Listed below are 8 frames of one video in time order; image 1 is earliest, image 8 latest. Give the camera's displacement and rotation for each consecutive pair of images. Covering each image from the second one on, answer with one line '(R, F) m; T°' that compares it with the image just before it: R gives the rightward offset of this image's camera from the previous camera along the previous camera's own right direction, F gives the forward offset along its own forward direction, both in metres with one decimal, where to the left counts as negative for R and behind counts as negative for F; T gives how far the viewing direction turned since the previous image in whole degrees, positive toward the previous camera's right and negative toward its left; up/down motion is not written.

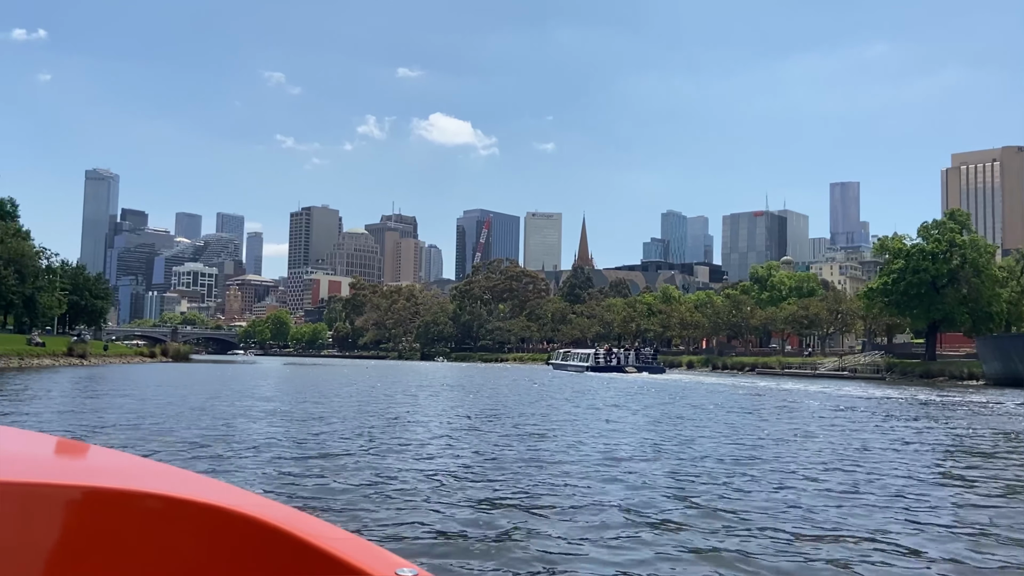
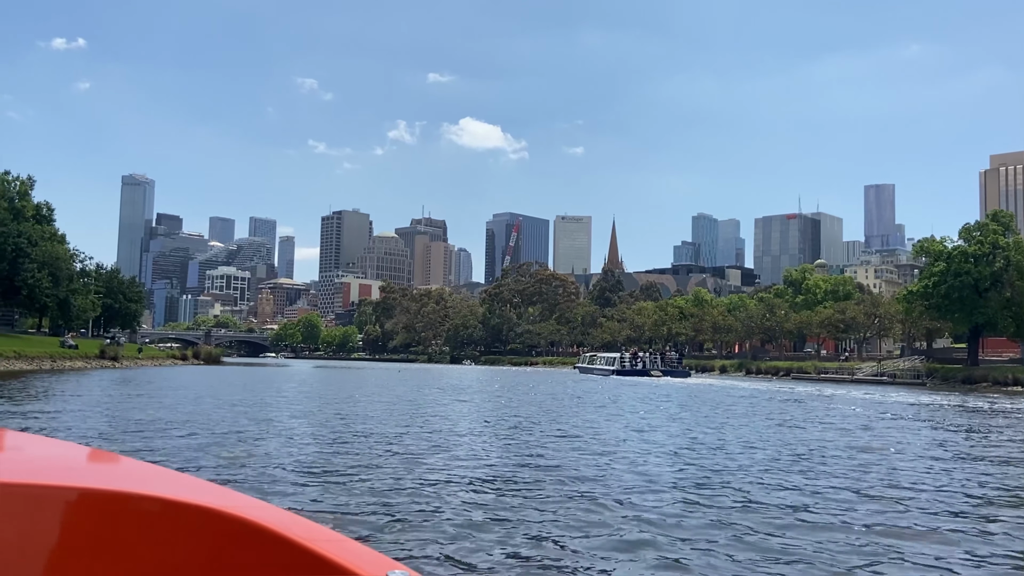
(0.0, +0.3) m; -2°
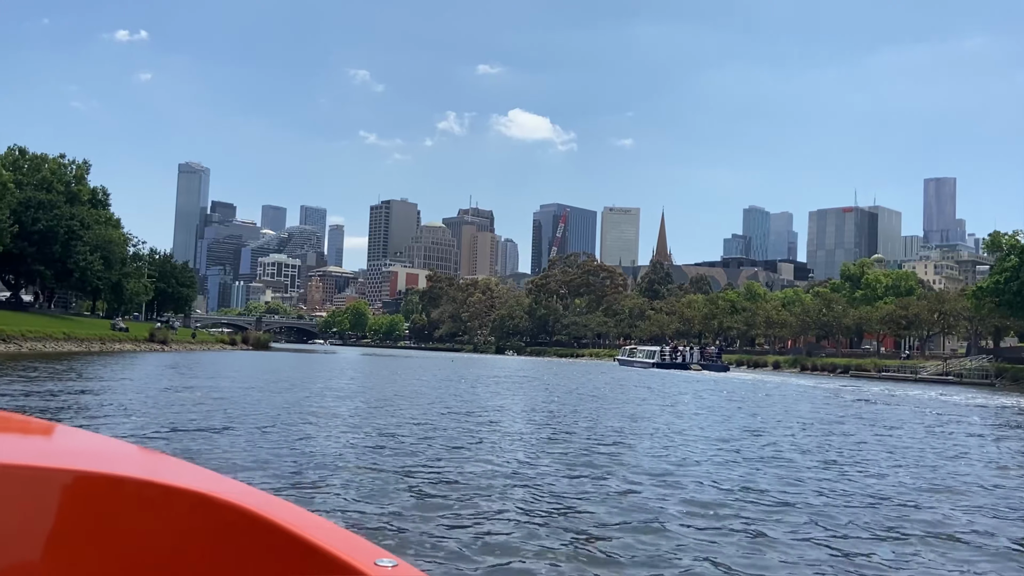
(-0.1, +0.6) m; -3°
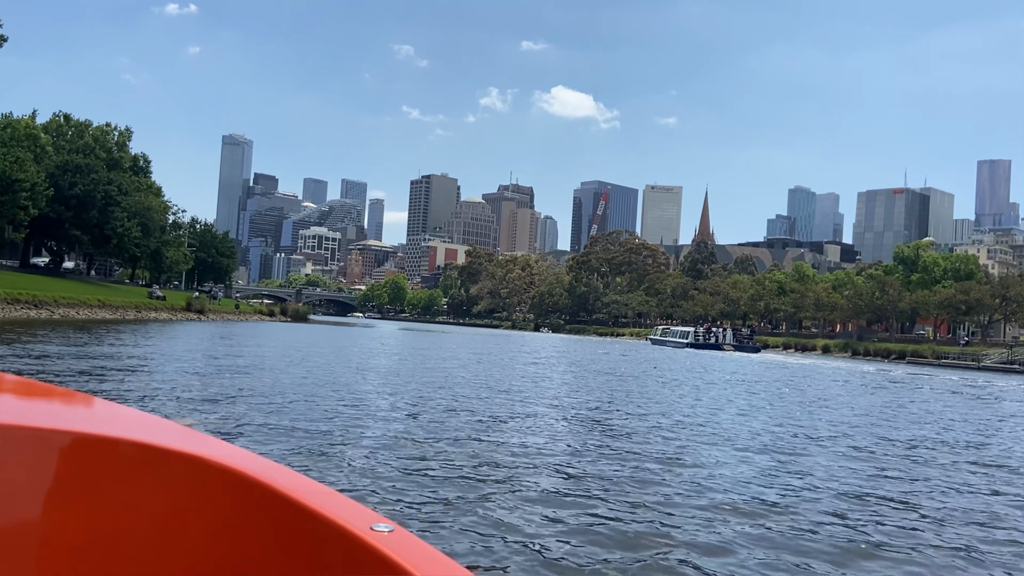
(-0.2, +0.9) m; -3°
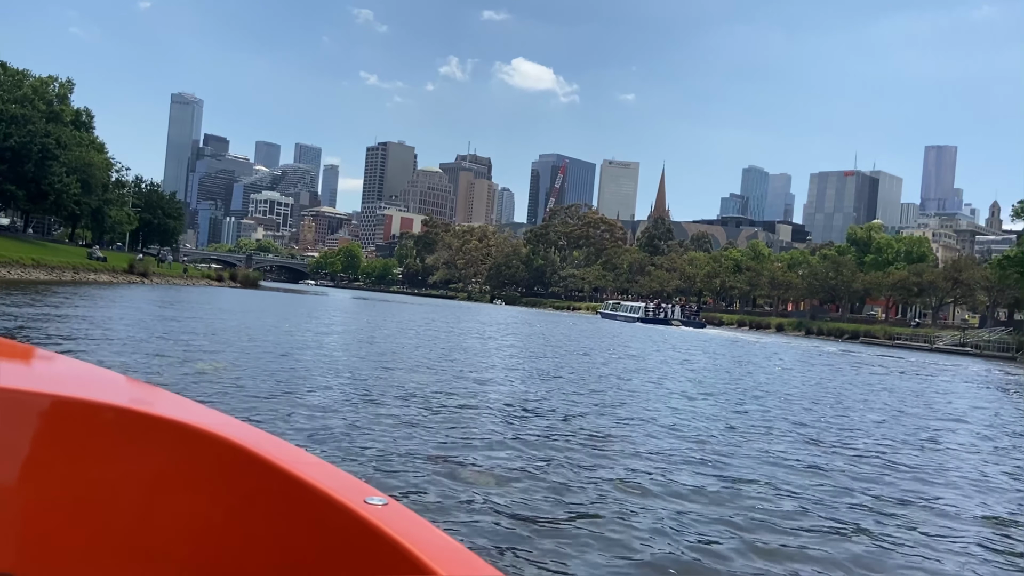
(-0.2, +0.6) m; +3°
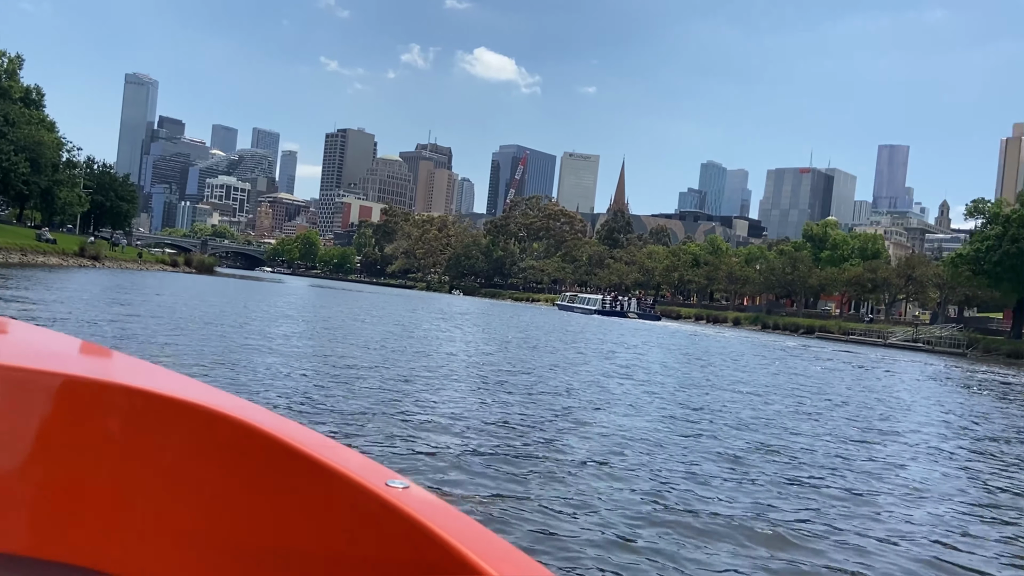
(-0.2, +0.2) m; +3°
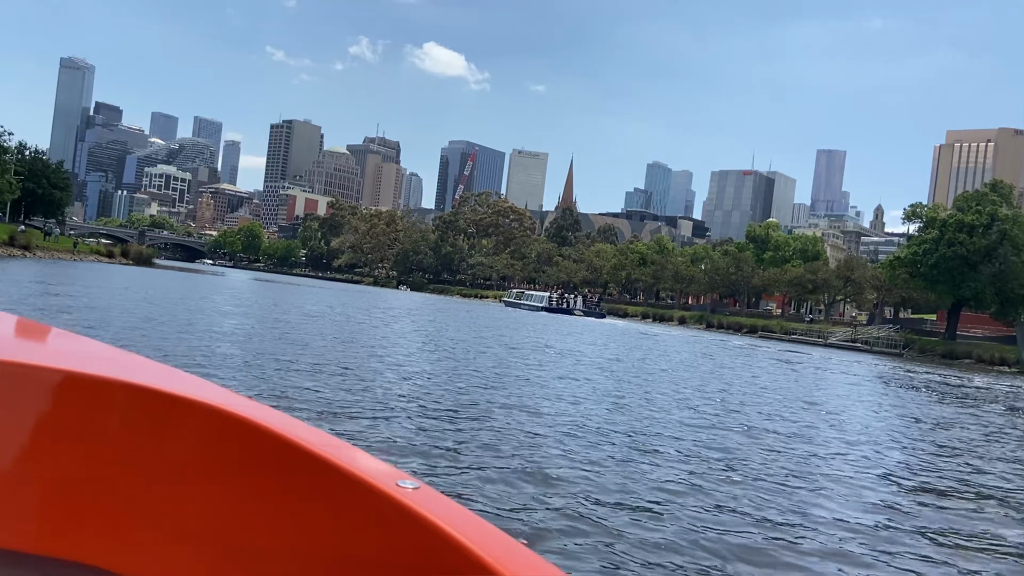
(-0.1, +0.1) m; +4°
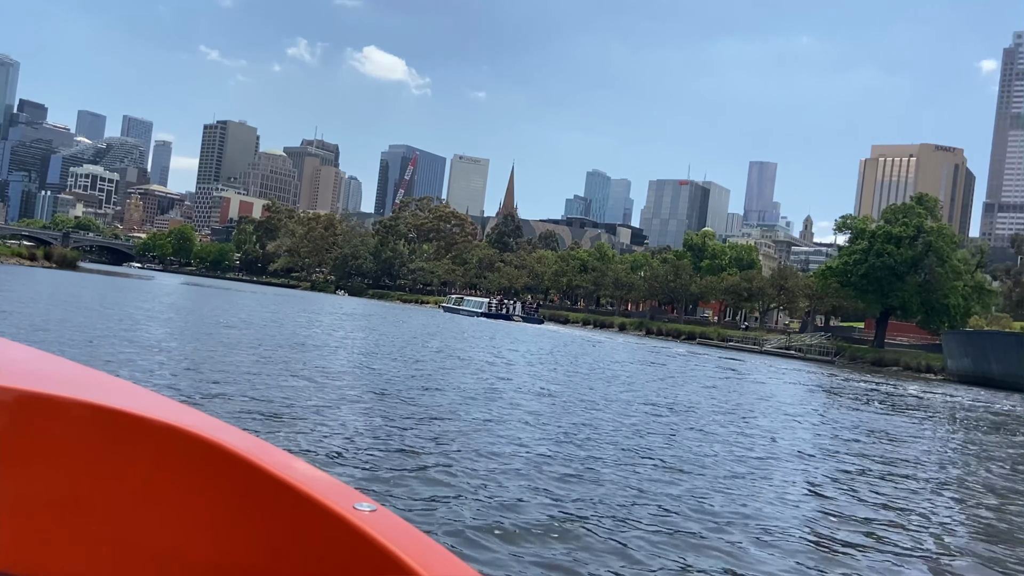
(-0.1, +0.1) m; +4°
